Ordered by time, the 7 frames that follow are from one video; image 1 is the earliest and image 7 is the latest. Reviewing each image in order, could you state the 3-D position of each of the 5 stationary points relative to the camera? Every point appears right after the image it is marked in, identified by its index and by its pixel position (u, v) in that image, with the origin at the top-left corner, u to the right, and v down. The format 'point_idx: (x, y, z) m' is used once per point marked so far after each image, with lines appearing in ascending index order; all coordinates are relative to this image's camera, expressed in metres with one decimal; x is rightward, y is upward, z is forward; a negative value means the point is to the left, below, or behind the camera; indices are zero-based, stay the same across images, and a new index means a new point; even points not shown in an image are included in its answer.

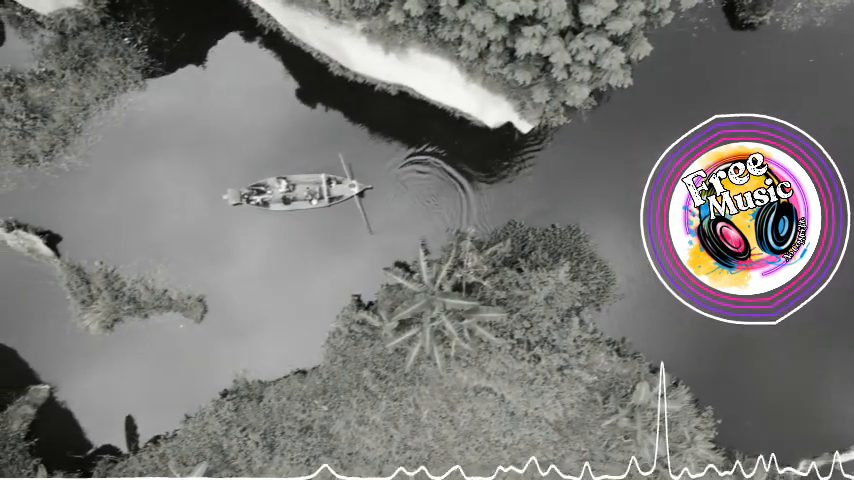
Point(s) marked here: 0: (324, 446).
0: (-2.7, -5.3, +12.6) m
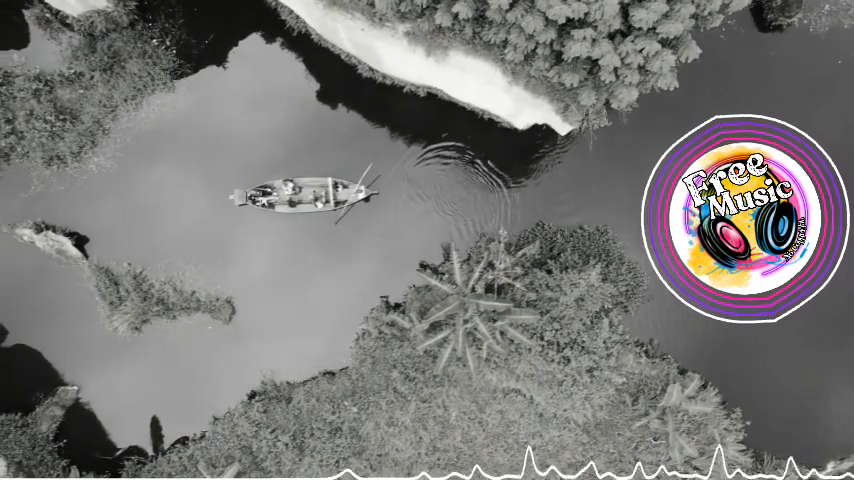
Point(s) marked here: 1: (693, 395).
0: (-1.9, -5.4, +12.6) m
1: (+6.8, -3.9, +12.3) m
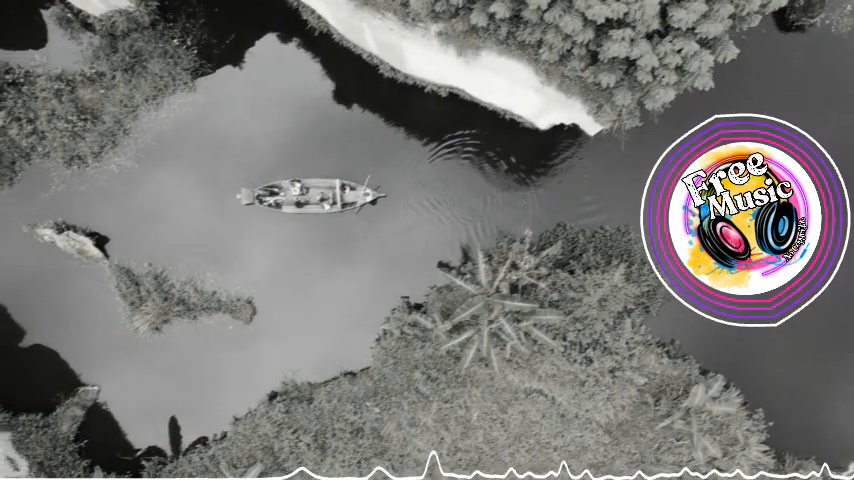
0: (-1.3, -5.4, +12.6) m
1: (+7.4, -4.0, +12.3) m
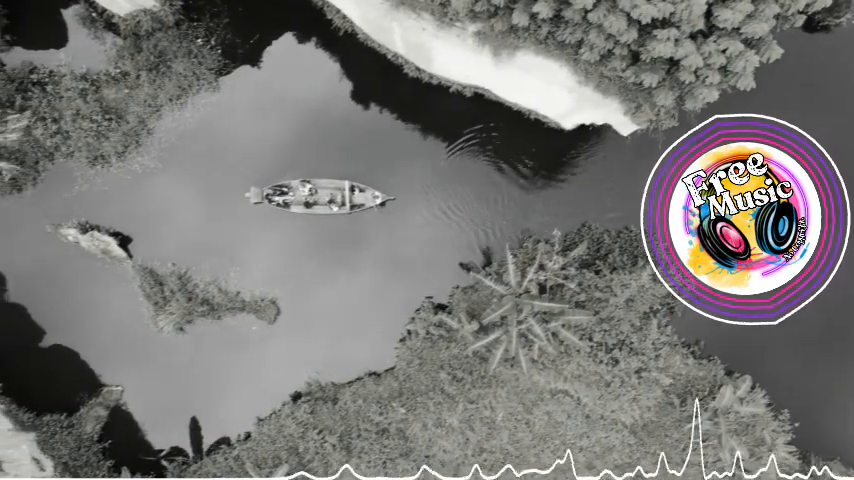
0: (-0.7, -5.4, +12.5) m
1: (+8.1, -4.0, +12.2) m
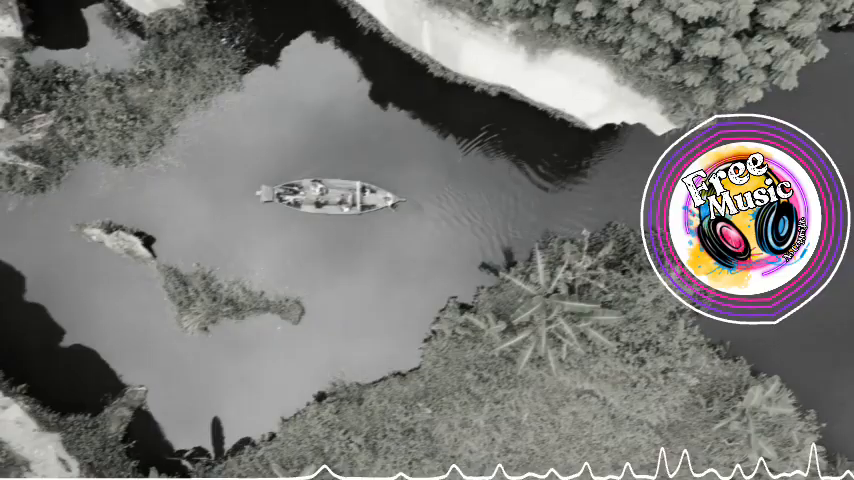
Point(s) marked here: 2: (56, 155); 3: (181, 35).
0: (0.0, -5.4, +12.5) m
1: (+8.7, -4.0, +12.2) m
2: (-9.9, +2.3, +12.9) m
3: (-6.5, +5.4, +12.8) m
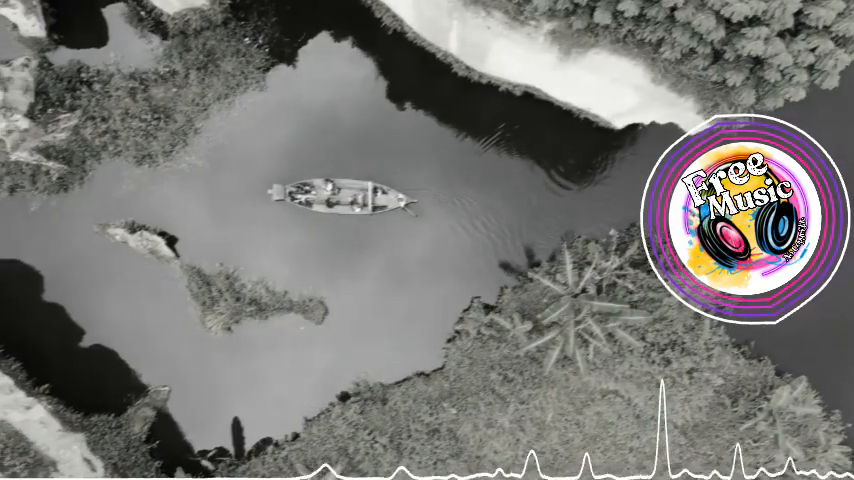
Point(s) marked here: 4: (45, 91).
0: (+0.7, -5.4, +12.5) m
1: (+9.4, -4.0, +12.2) m
2: (-9.2, +2.3, +12.8) m
3: (-5.9, +5.4, +12.8) m
4: (-10.0, +3.9, +12.6) m
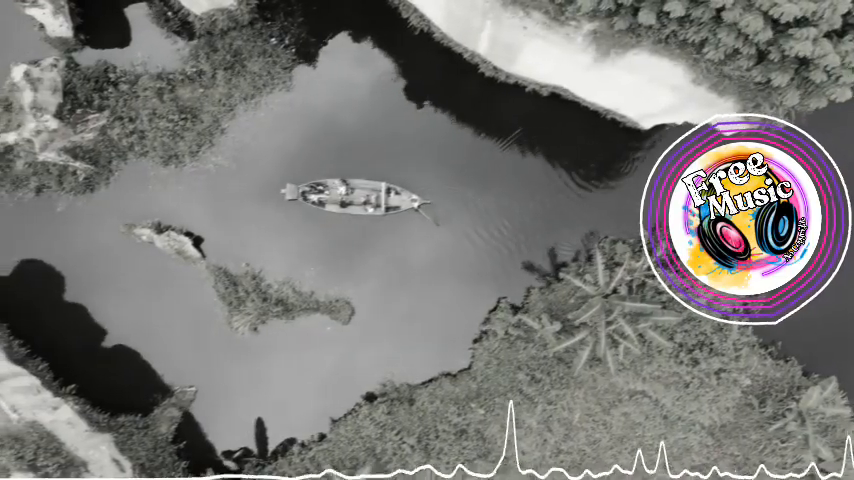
0: (+1.4, -5.4, +12.5) m
1: (+10.1, -4.0, +12.2) m
2: (-8.5, +2.3, +12.8) m
3: (-5.2, +5.4, +12.8) m
4: (-9.3, +3.9, +12.6) m
